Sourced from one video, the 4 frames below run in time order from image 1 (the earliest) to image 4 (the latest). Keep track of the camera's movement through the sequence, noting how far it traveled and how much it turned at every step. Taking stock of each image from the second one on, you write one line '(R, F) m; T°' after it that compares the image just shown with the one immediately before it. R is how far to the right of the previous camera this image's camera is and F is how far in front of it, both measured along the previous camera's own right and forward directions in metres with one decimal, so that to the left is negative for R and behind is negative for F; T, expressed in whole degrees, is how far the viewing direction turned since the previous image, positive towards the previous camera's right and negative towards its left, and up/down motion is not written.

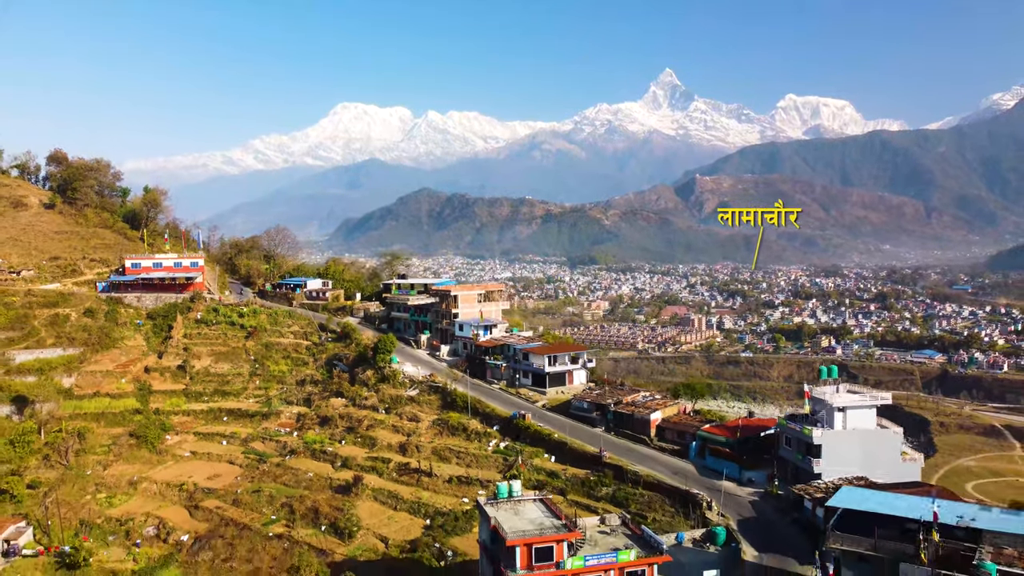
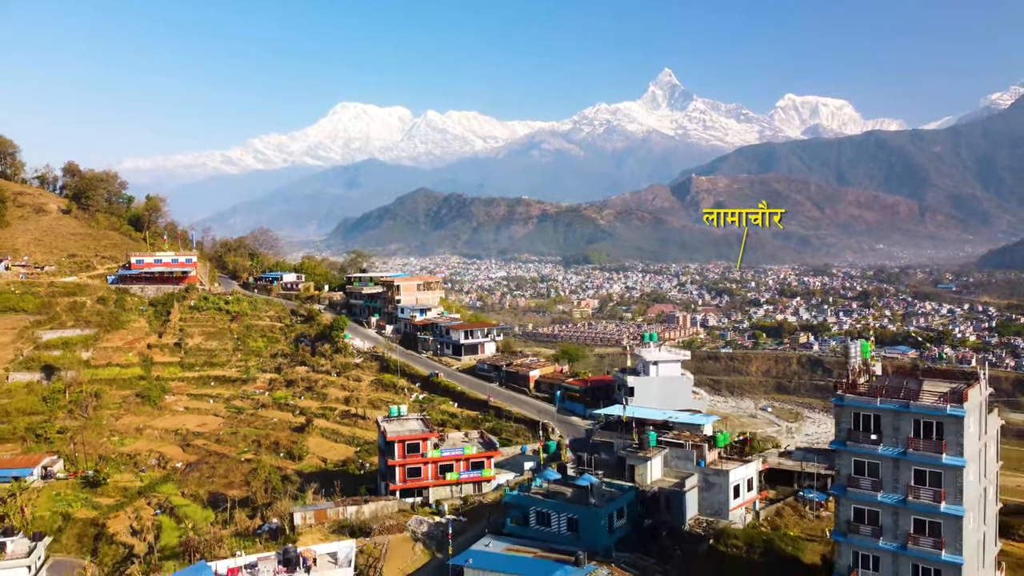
(+2.4, -5.0) m; 0°
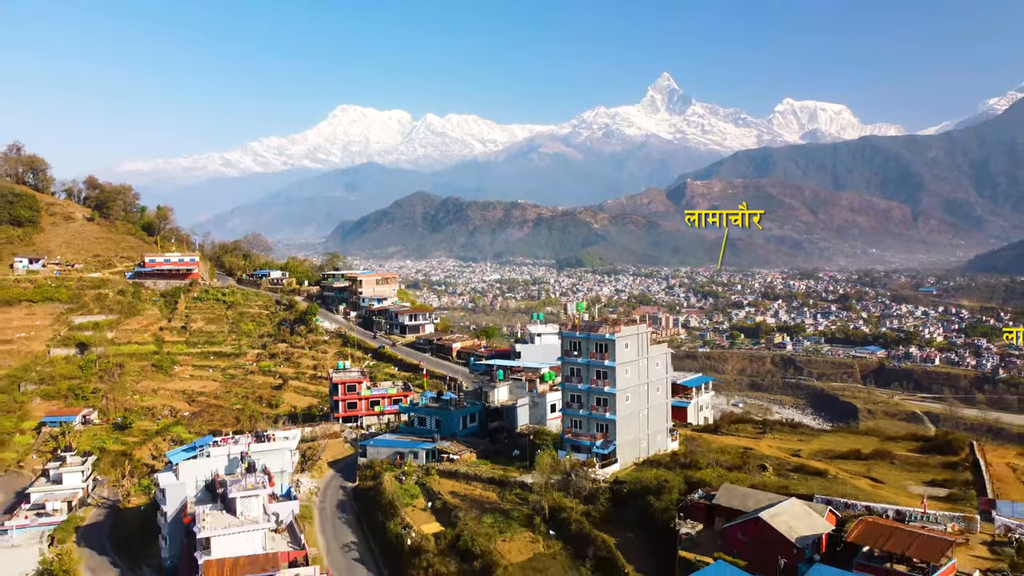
(+2.7, -6.5) m; 0°
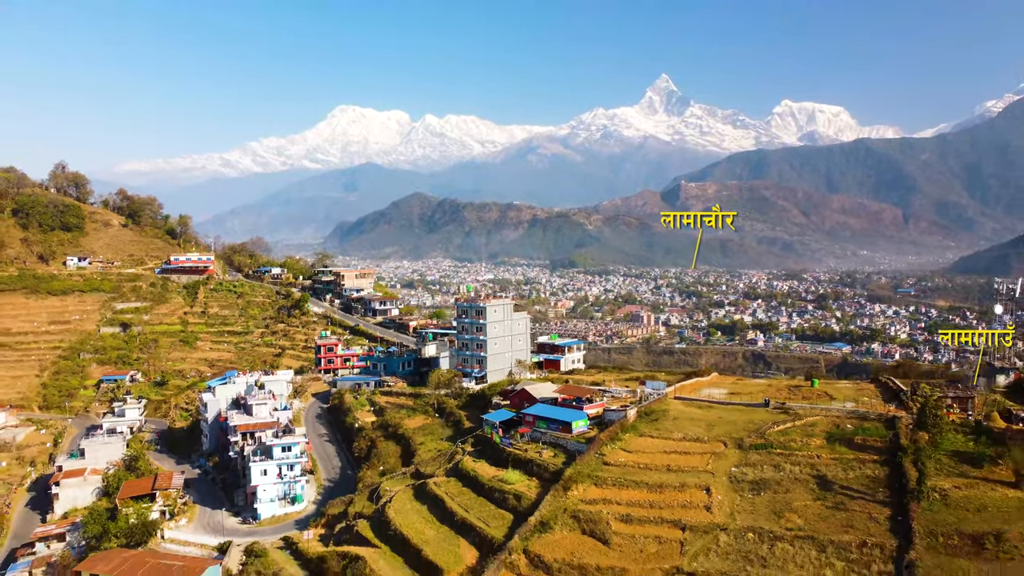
(+2.8, -8.8) m; 0°
